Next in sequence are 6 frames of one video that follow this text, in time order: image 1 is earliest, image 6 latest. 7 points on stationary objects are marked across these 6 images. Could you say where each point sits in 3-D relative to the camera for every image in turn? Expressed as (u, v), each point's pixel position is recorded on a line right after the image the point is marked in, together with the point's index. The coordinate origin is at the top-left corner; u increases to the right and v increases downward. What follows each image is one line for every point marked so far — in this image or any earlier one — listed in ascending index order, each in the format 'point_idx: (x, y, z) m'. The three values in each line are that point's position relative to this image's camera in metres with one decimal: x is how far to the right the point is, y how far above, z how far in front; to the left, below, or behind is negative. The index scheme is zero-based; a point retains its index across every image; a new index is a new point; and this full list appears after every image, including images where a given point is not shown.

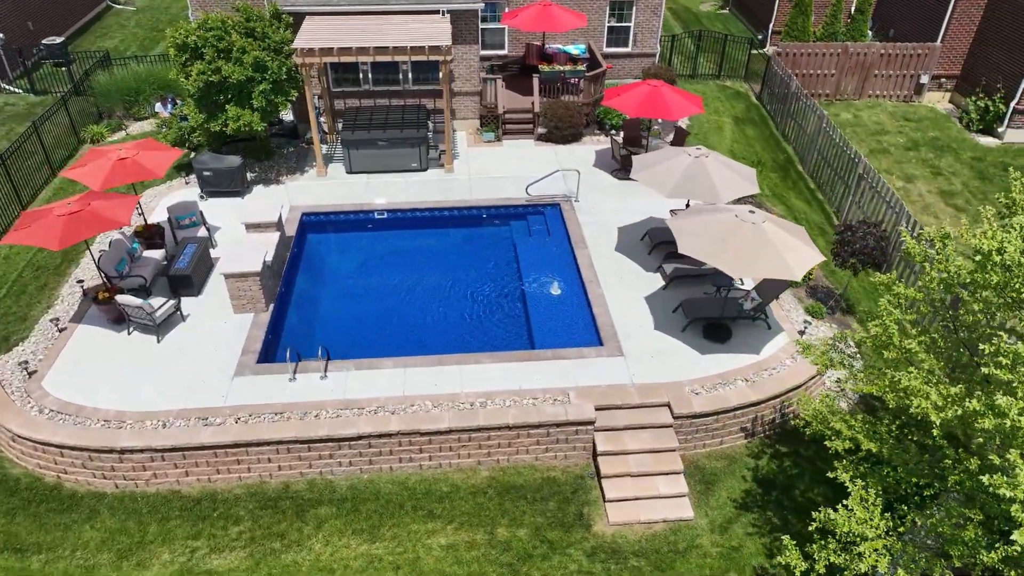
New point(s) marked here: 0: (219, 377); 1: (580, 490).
0: (-4.8, -1.5, +11.7) m
1: (+1.1, -3.1, +10.8) m
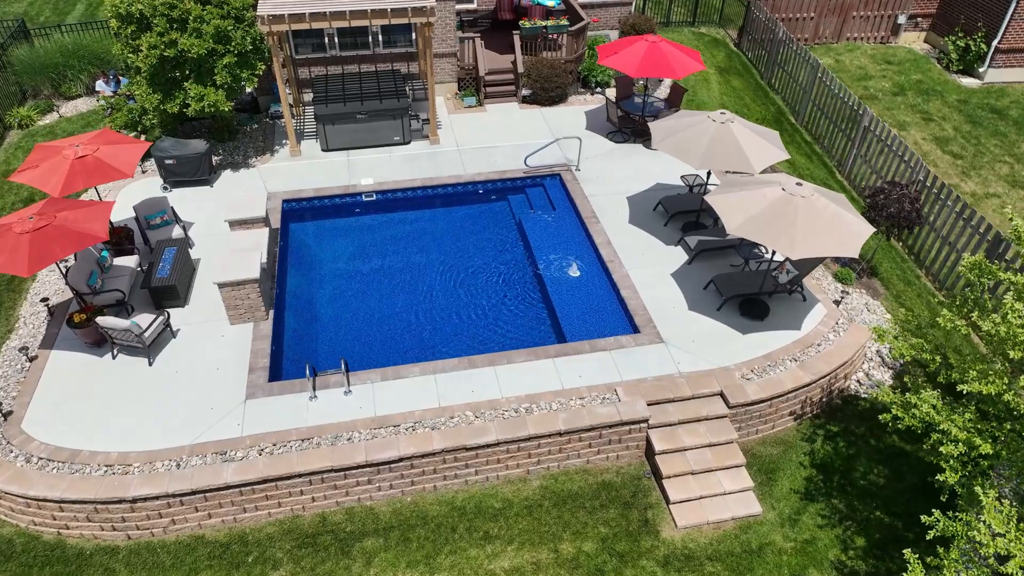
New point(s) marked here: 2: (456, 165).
0: (-4.1, -1.7, +10.5) m
1: (+1.8, -2.9, +10.2) m
2: (-1.2, +2.7, +16.0) m
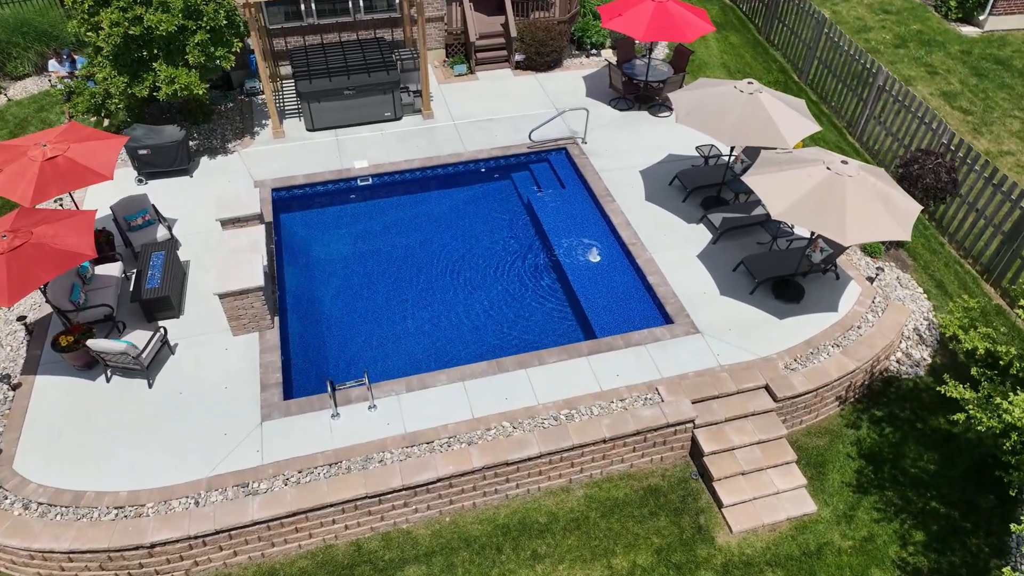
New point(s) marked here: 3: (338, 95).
0: (-3.6, -1.9, +9.6) m
1: (+2.4, -2.8, +9.8) m
2: (-1.2, +3.1, +15.0) m
3: (-3.6, +4.0, +14.8) m
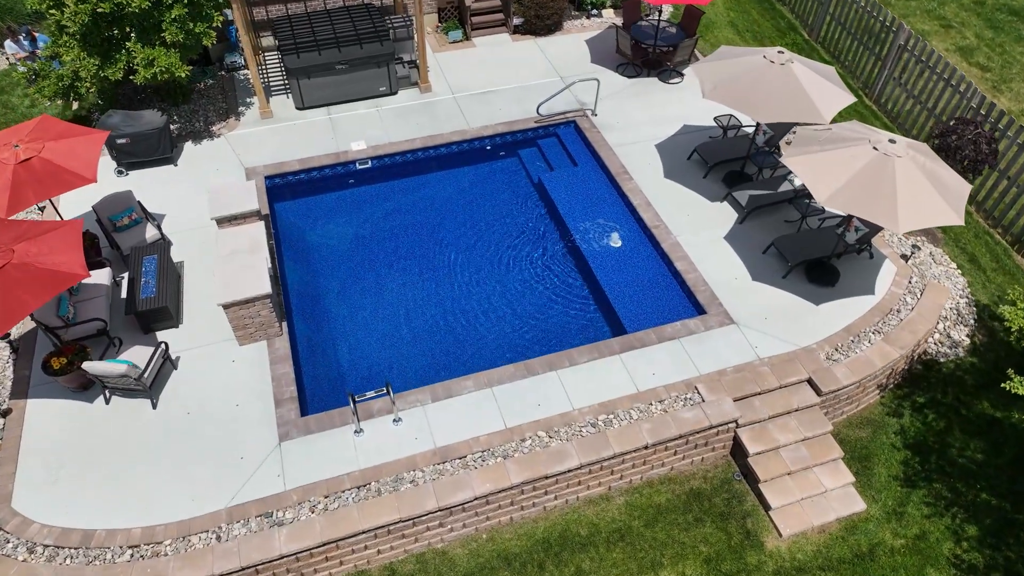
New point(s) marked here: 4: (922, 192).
0: (-3.1, -2.0, +9.0) m
1: (+2.9, -2.8, +9.4) m
2: (-1.1, +3.3, +14.1) m
3: (-3.5, +4.2, +13.7) m
4: (+5.2, +1.2, +9.0) m
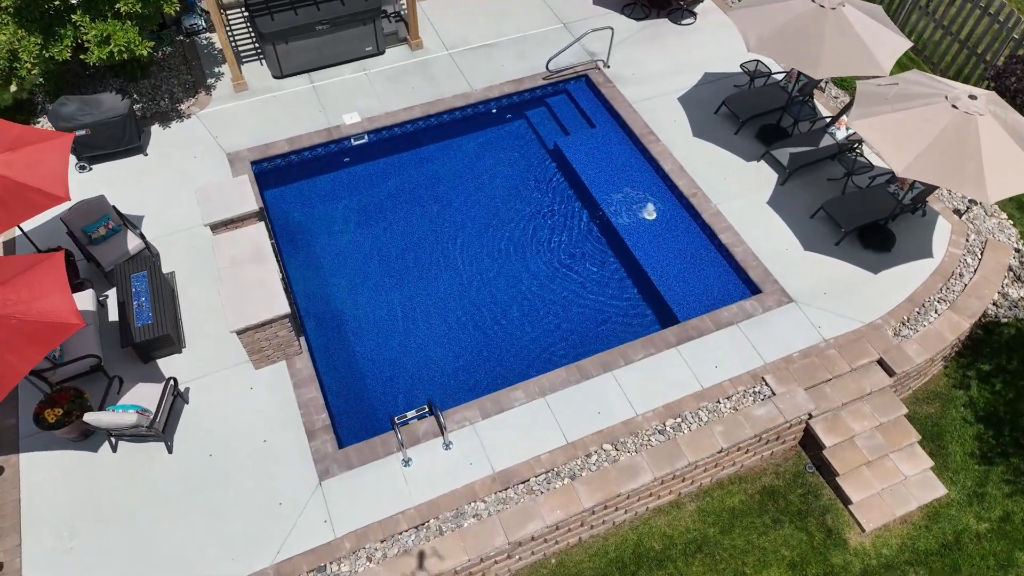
0: (-2.4, -2.3, +8.0) m
1: (+3.7, -2.5, +8.8) m
2: (-1.0, +3.7, +12.6) m
3: (-3.4, +4.3, +12.1) m
4: (+5.7, +1.5, +8.2) m
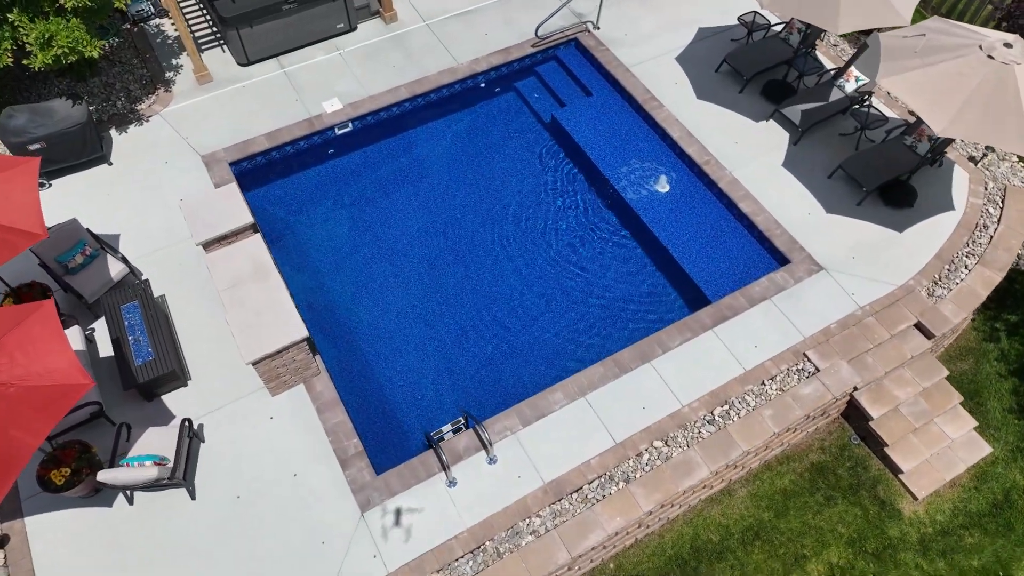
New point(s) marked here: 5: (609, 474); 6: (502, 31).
0: (-1.8, -2.5, +7.5) m
1: (+4.2, -2.2, +8.7) m
2: (-1.2, +3.9, +11.8) m
3: (-3.6, +4.2, +11.0) m
4: (+5.9, +2.0, +7.9) m
5: (+1.1, -2.0, +7.8) m
6: (-0.2, +4.3, +12.0) m
